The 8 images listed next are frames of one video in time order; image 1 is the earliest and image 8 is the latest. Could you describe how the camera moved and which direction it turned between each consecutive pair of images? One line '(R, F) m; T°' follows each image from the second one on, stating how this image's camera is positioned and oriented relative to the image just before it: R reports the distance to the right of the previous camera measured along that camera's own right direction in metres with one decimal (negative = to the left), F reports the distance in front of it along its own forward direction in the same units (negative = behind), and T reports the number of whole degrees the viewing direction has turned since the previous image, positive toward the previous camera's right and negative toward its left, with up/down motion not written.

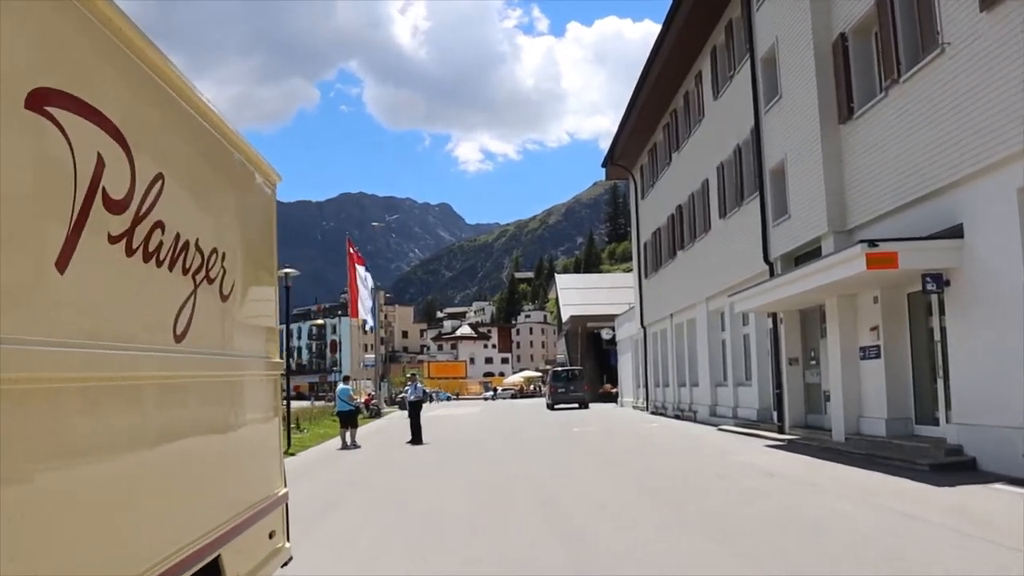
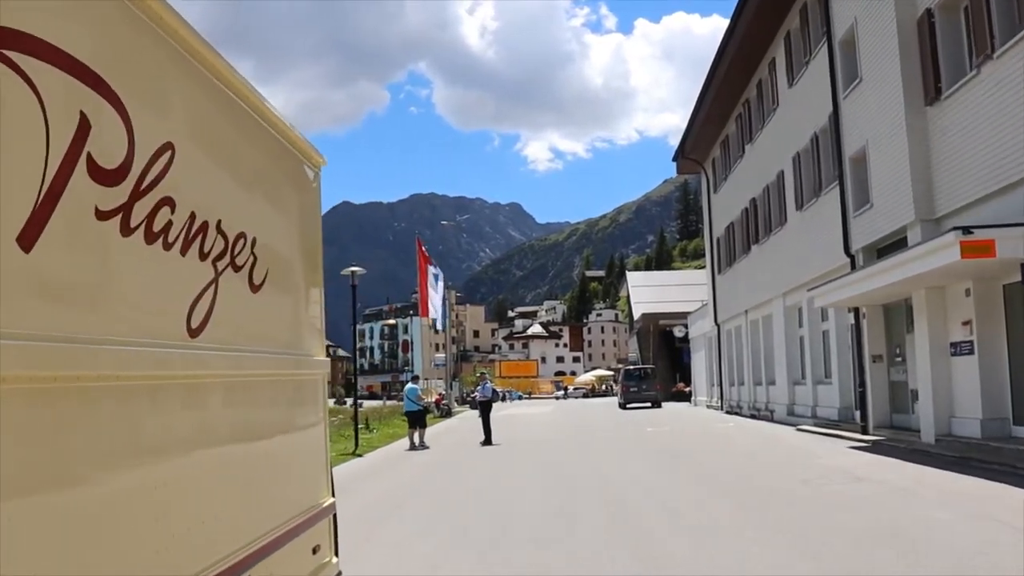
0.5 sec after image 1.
(0.0, +0.6) m; -3°
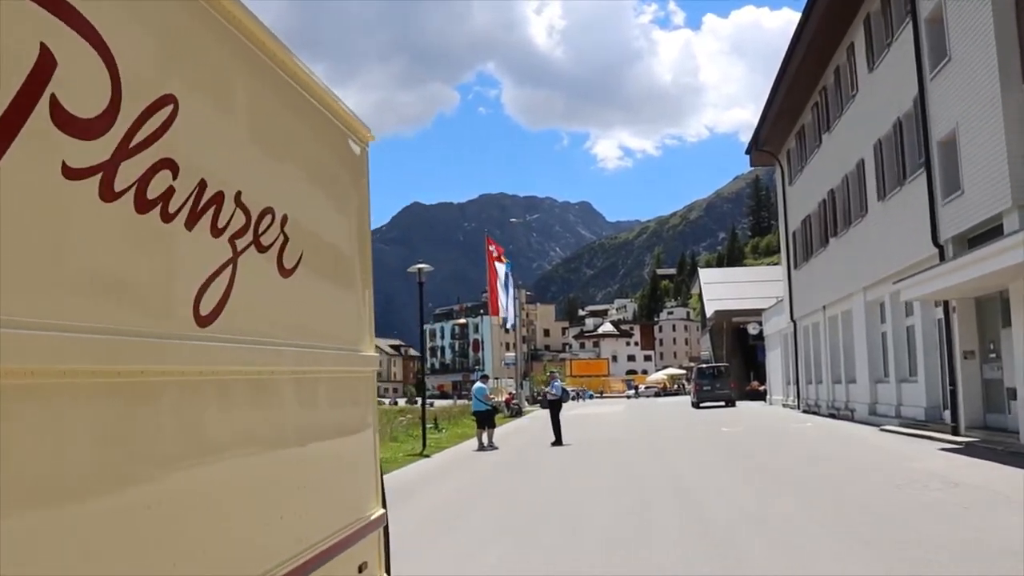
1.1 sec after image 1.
(0.0, +0.7) m; -3°
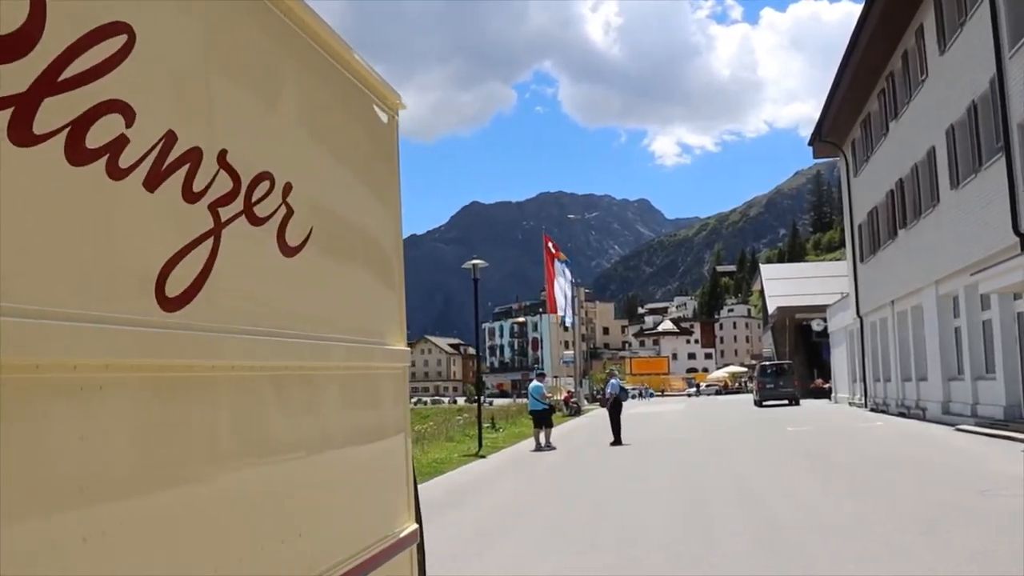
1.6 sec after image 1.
(0.0, +0.7) m; -3°
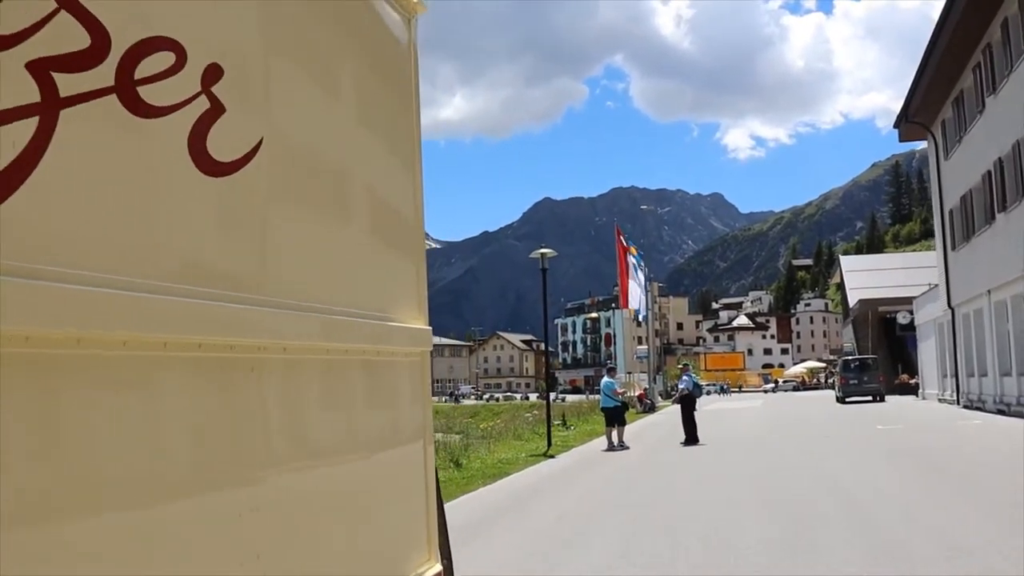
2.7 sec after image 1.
(0.0, +1.3) m; -4°
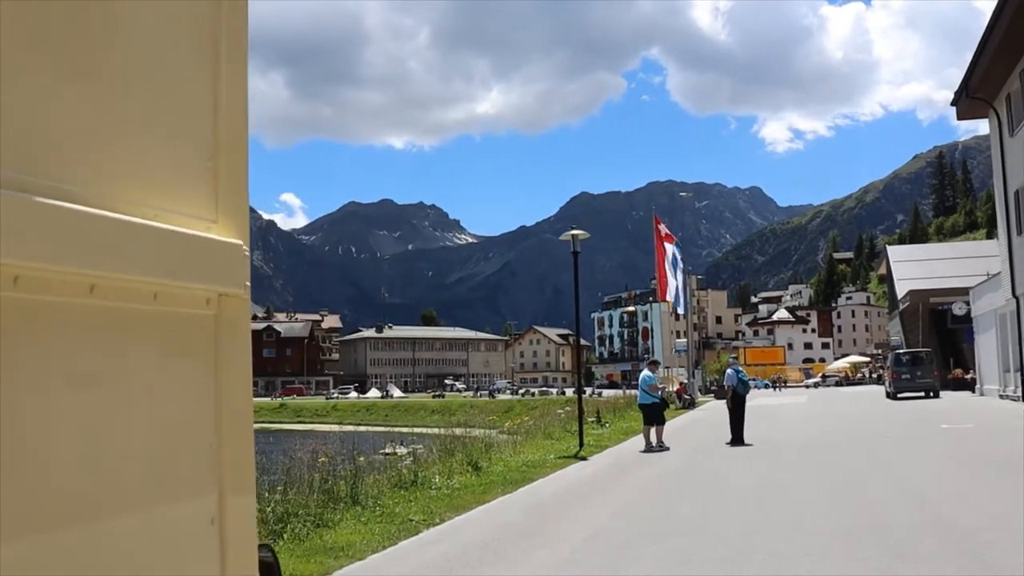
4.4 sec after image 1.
(+0.2, +2.1) m; -2°
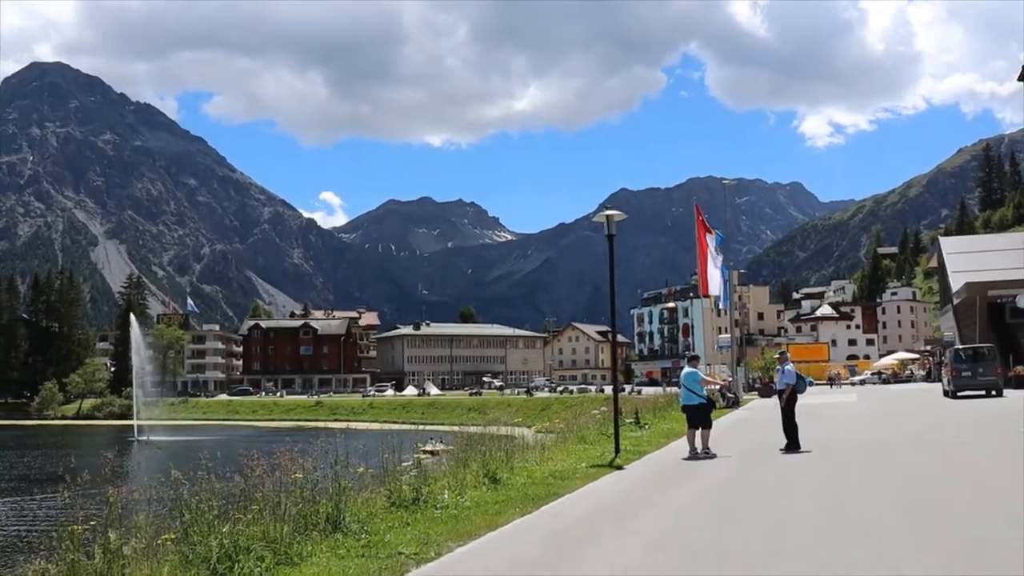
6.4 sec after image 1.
(+0.2, +2.3) m; -2°
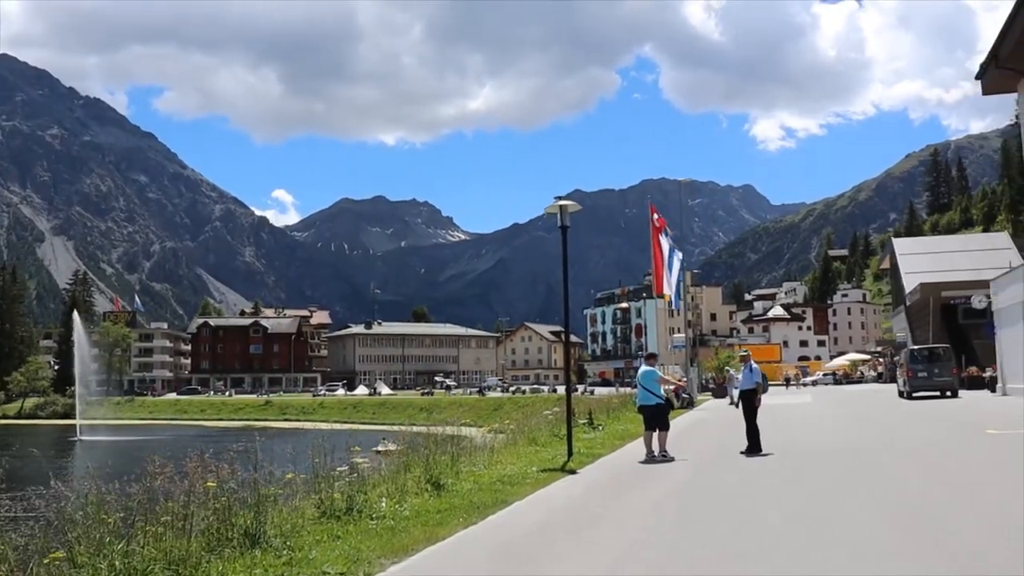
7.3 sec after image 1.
(+0.1, +1.1) m; +2°
